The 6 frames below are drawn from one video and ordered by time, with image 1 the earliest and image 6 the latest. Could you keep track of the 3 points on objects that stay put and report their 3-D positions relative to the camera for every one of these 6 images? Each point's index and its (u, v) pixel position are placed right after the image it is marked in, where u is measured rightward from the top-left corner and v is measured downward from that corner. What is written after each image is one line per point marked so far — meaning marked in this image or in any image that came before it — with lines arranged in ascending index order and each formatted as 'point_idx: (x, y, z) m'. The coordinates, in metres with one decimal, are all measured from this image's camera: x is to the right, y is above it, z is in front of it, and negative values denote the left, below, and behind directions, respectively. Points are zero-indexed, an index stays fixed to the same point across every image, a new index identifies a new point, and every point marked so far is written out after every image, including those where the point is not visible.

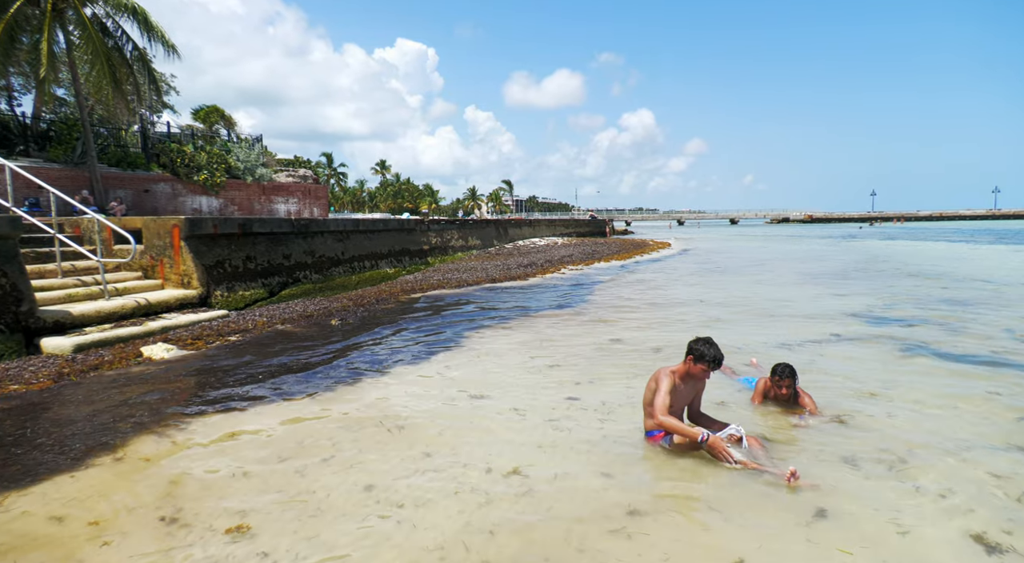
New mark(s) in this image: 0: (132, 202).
0: (-12.6, +2.7, +19.0) m
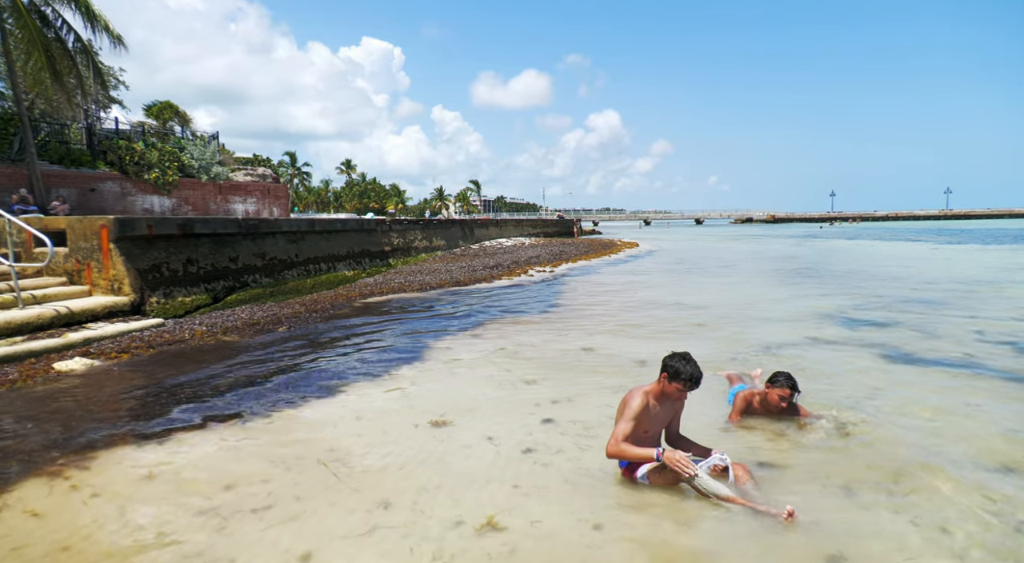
0: (-13.7, +2.5, +17.8) m
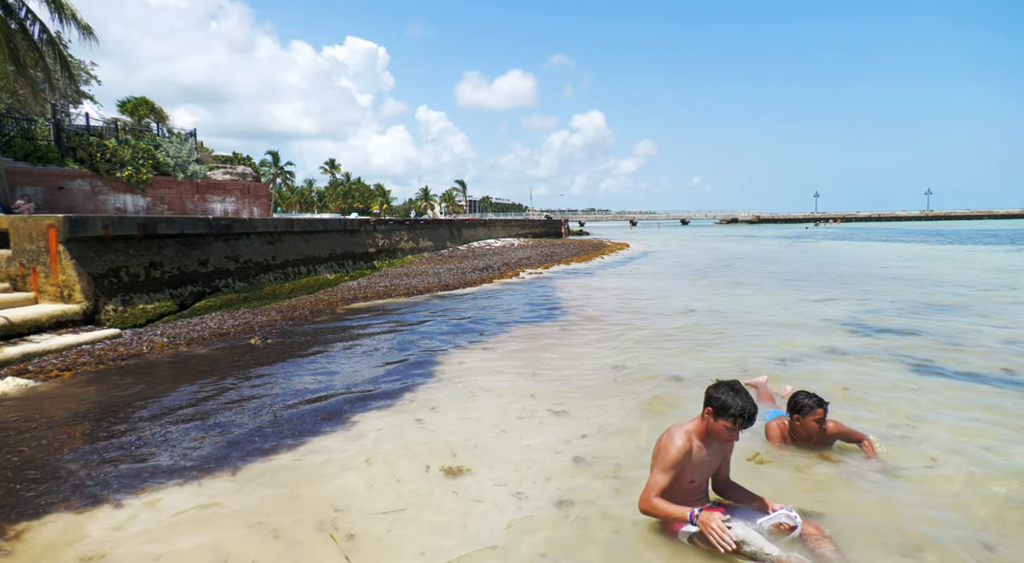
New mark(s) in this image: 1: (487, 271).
0: (-14.0, +2.4, +16.7) m
1: (-0.8, +0.3, +17.1) m
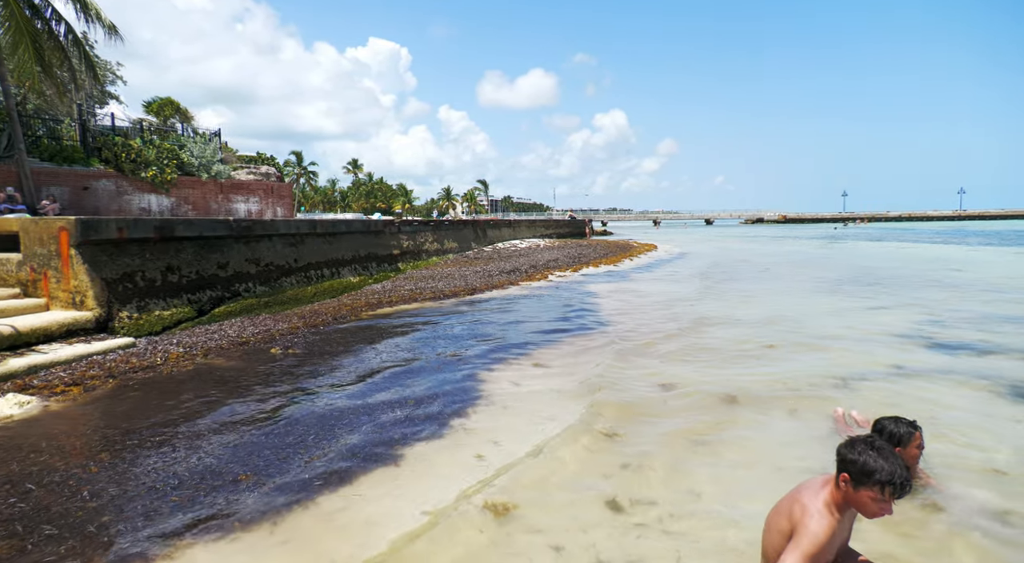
0: (-13.1, +2.4, +16.6) m
1: (0.0, +0.2, +16.4) m
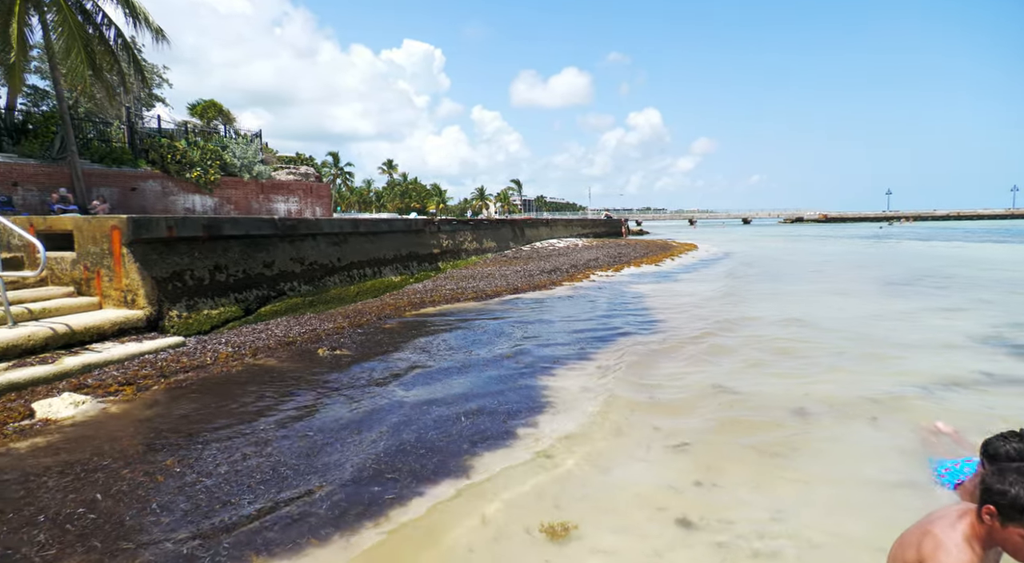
0: (-11.9, +2.4, +17.0) m
1: (+1.2, +0.2, +16.1) m
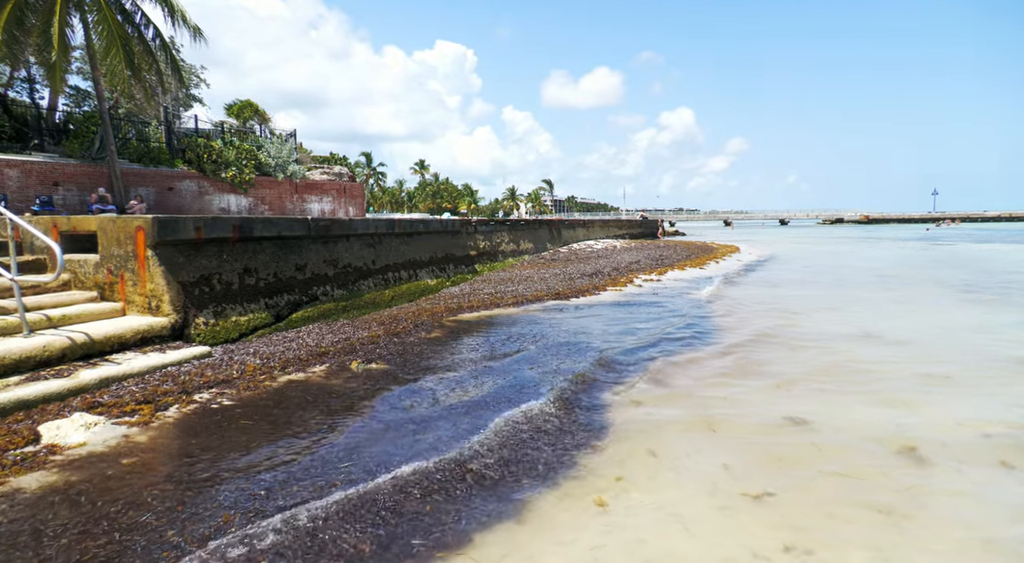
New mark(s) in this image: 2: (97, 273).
0: (-10.8, +2.4, +16.8) m
1: (+2.3, +0.1, +15.3) m
2: (-5.2, +0.1, +7.1) m
